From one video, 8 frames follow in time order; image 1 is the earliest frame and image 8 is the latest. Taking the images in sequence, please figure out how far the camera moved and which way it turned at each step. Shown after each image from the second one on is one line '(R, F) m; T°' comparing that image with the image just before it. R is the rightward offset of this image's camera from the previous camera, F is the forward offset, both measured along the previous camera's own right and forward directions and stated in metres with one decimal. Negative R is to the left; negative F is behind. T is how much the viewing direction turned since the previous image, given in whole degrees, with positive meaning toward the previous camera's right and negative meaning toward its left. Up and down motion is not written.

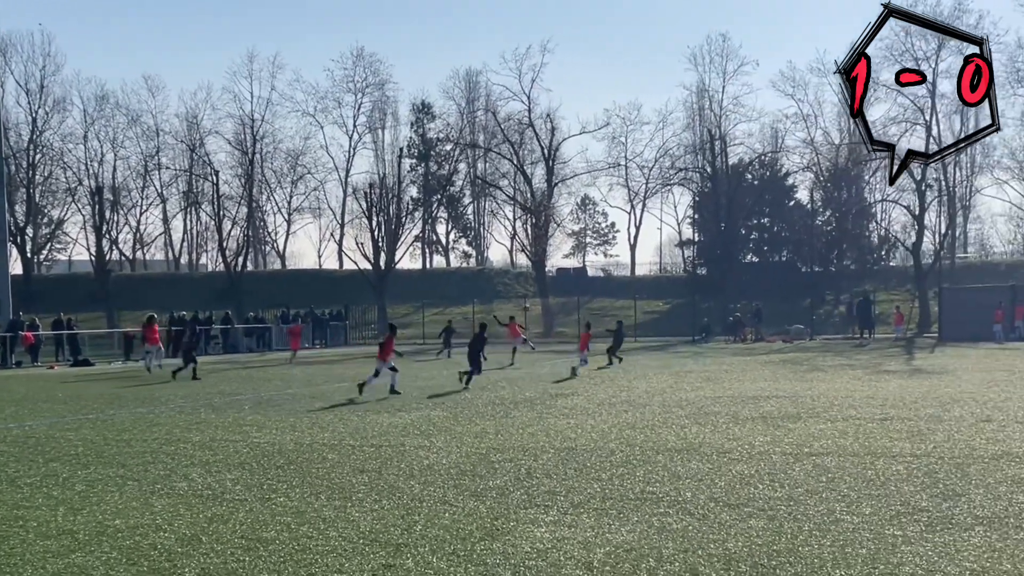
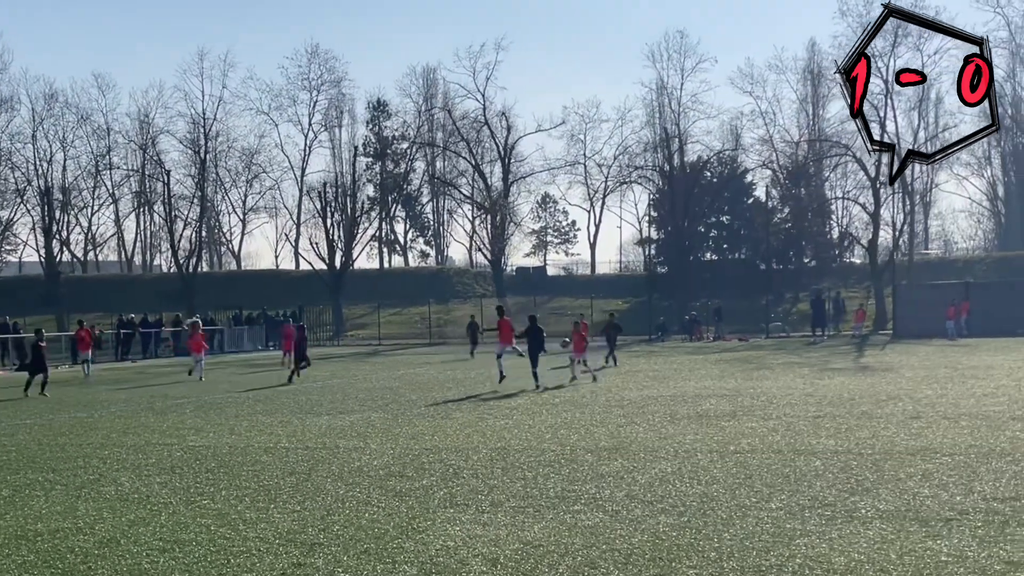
(+0.3, -0.3) m; +2°
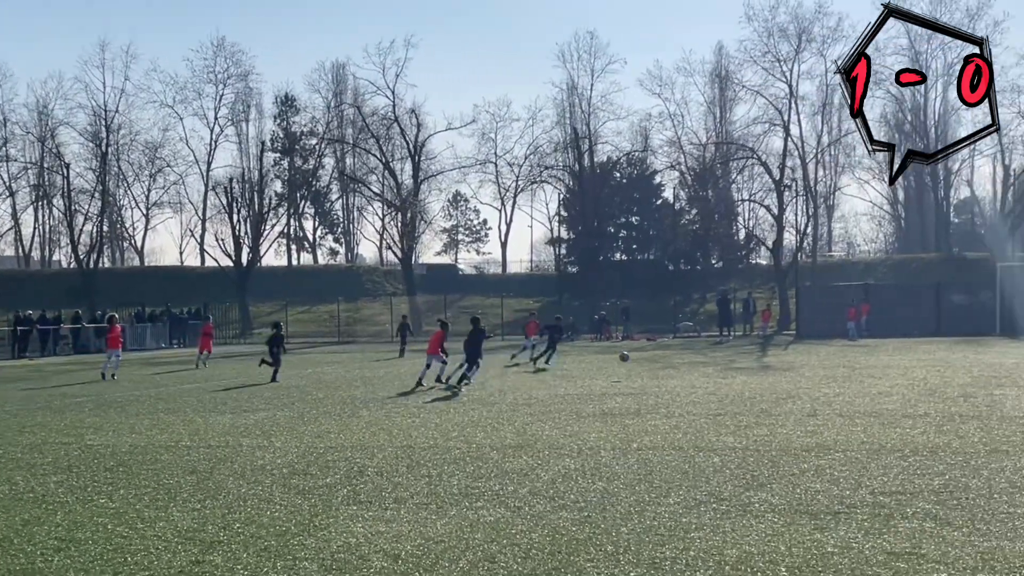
(+0.1, -0.1) m; +4°
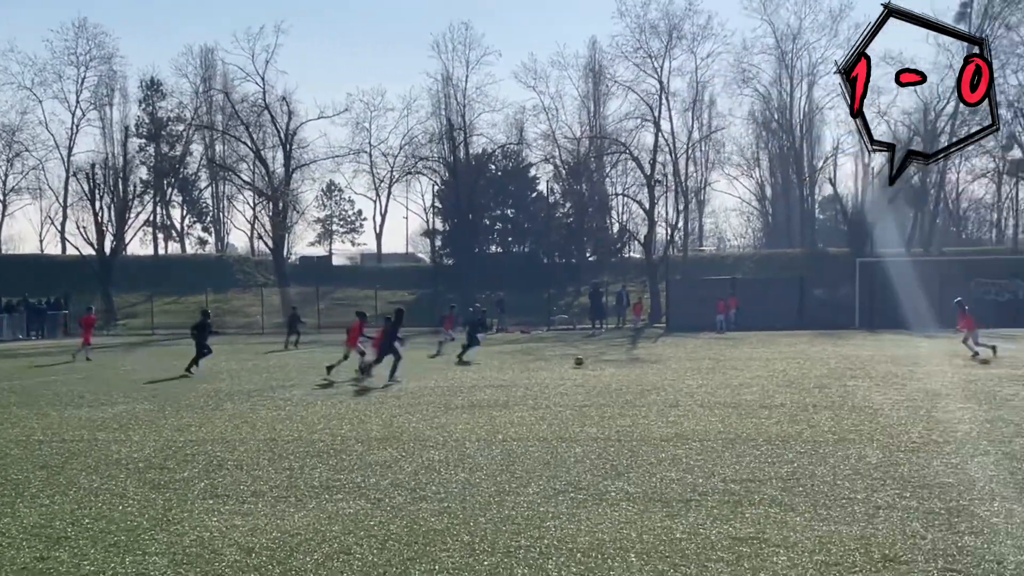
(+0.1, -0.1) m; +6°
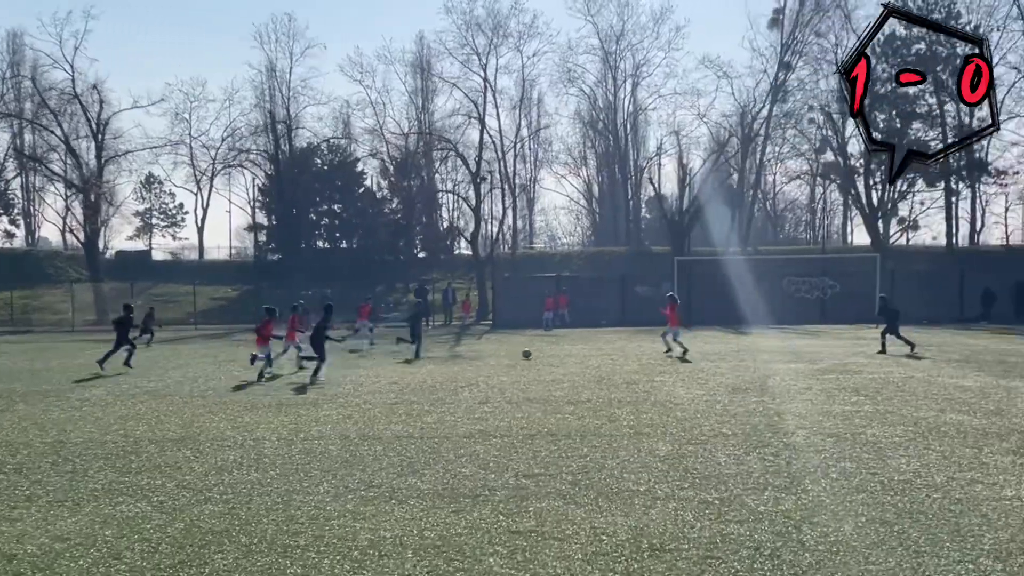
(+0.3, -0.1) m; +8°
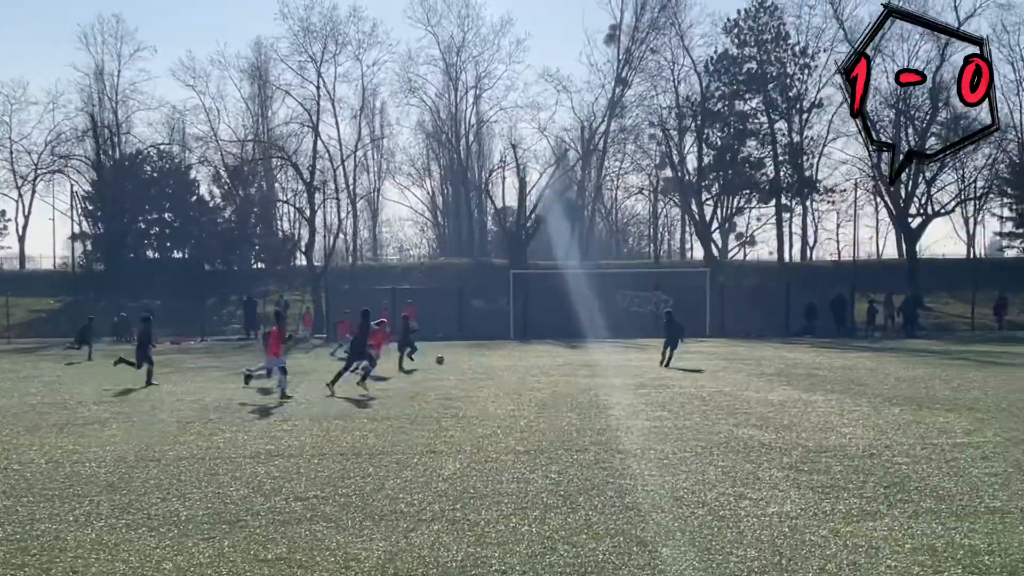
(+0.7, +0.2) m; +7°
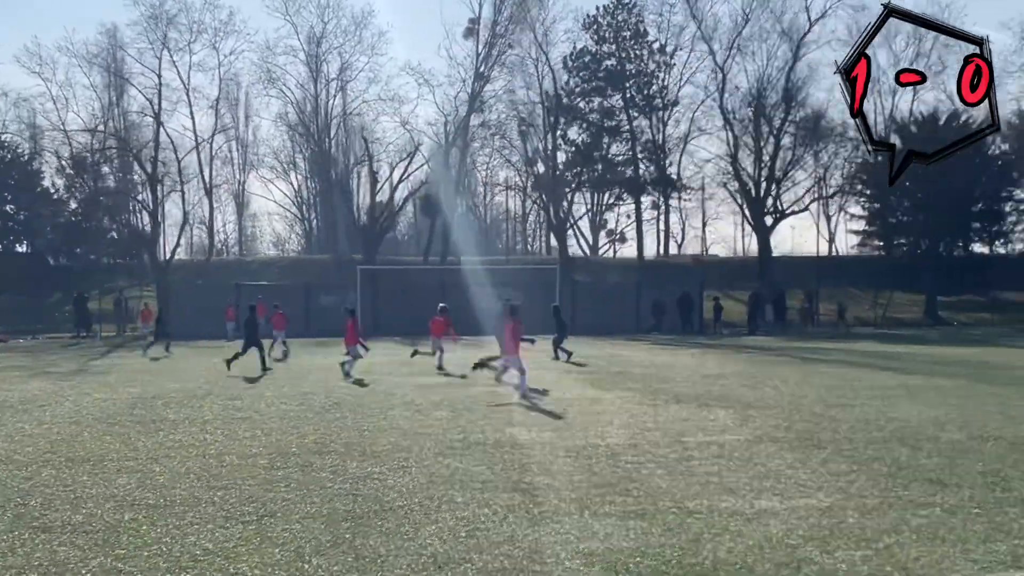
(+1.6, +0.2) m; +5°
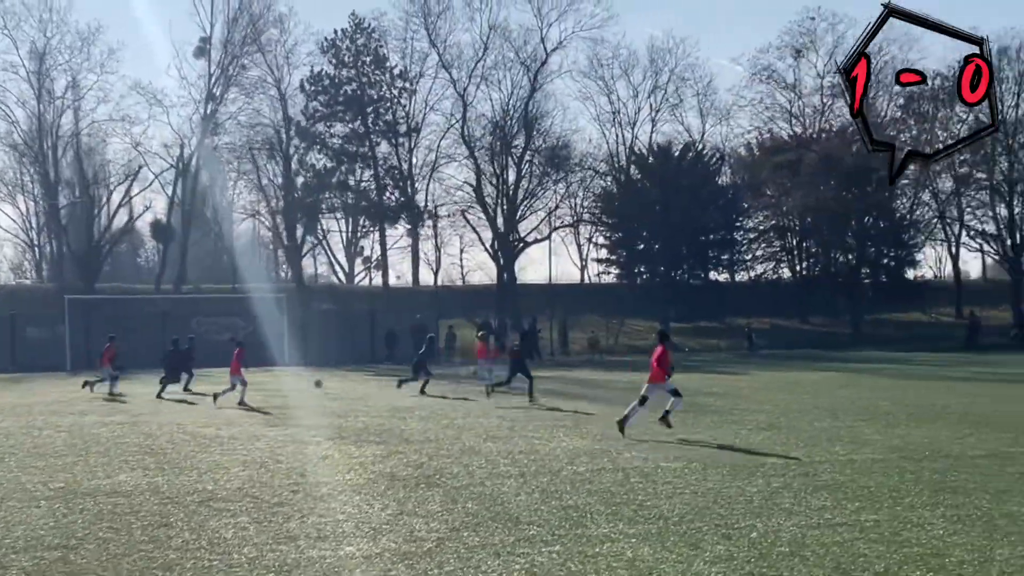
(+1.9, +0.4) m; +10°
